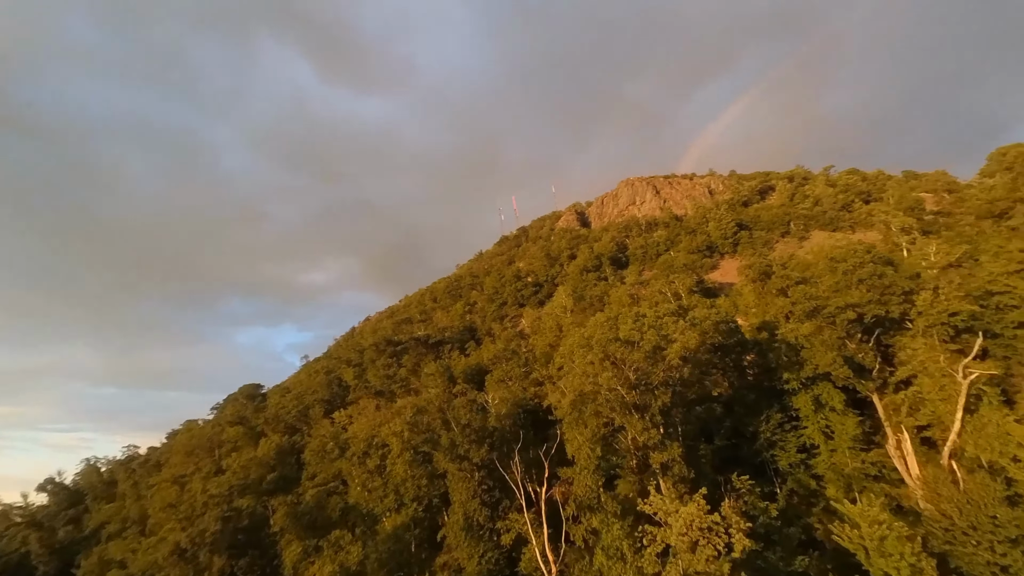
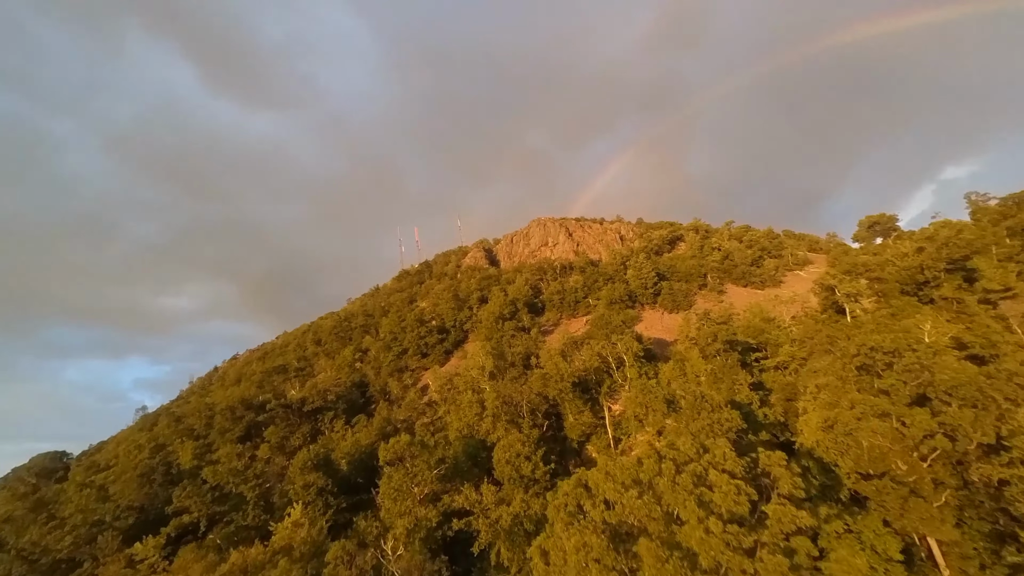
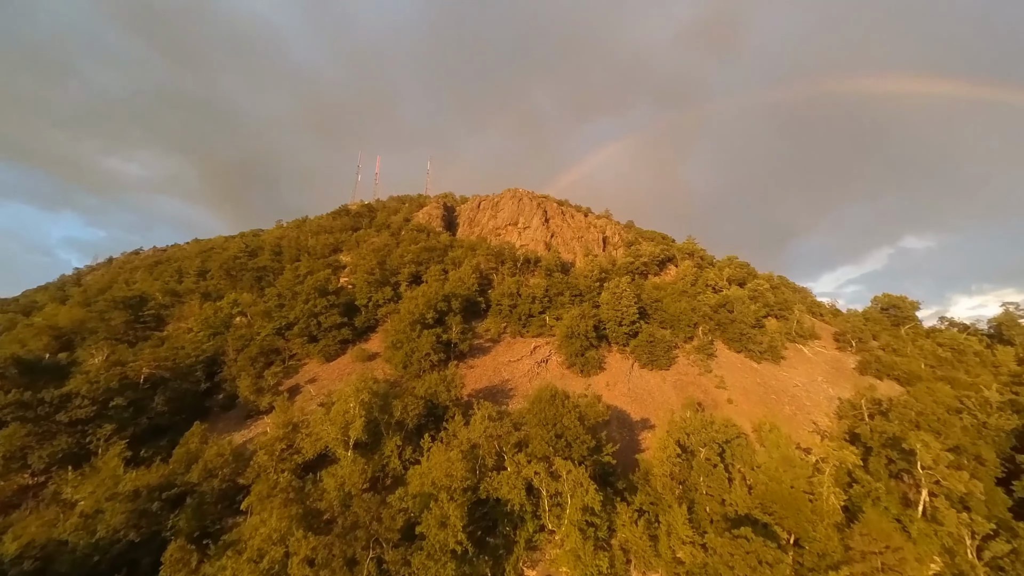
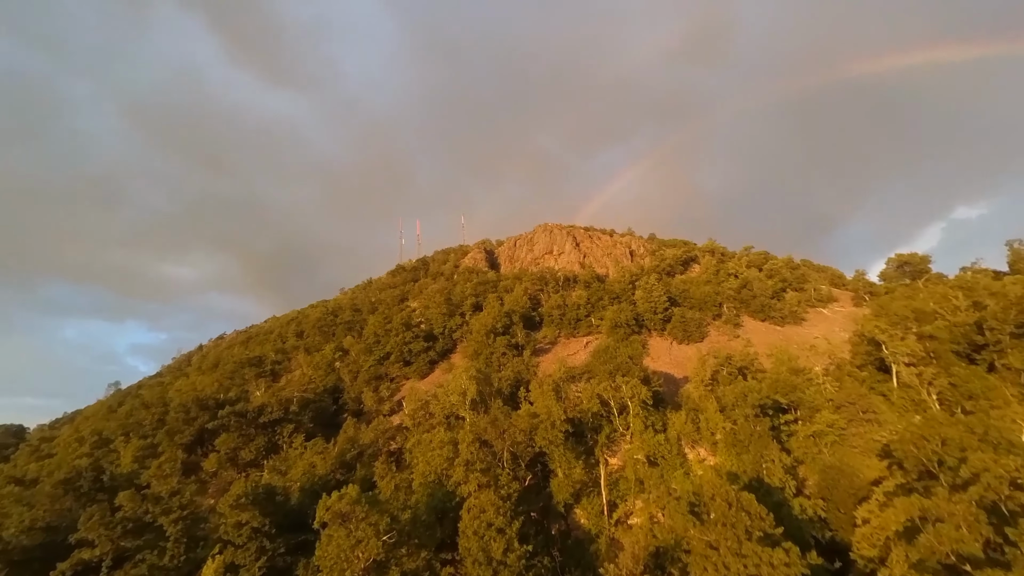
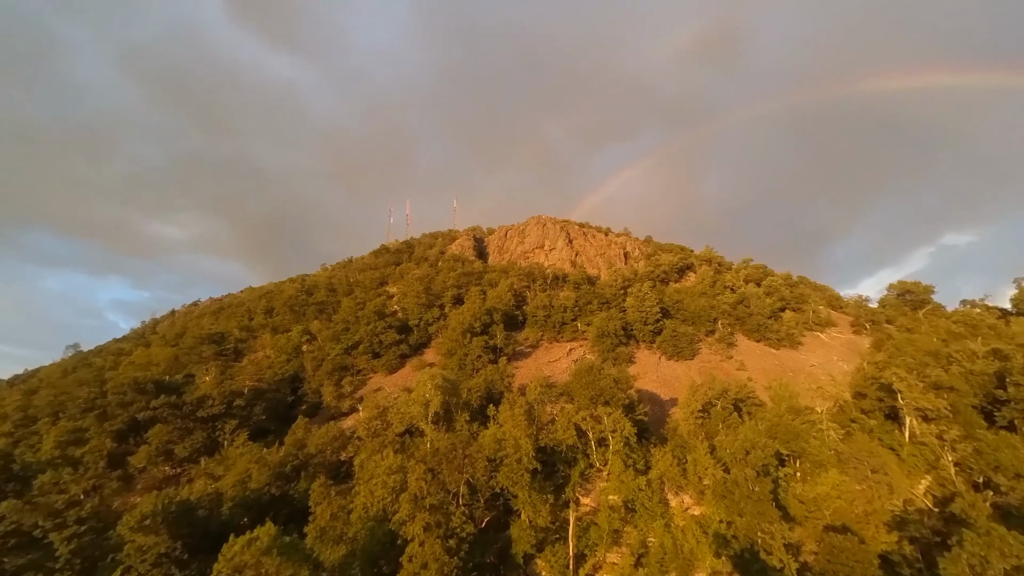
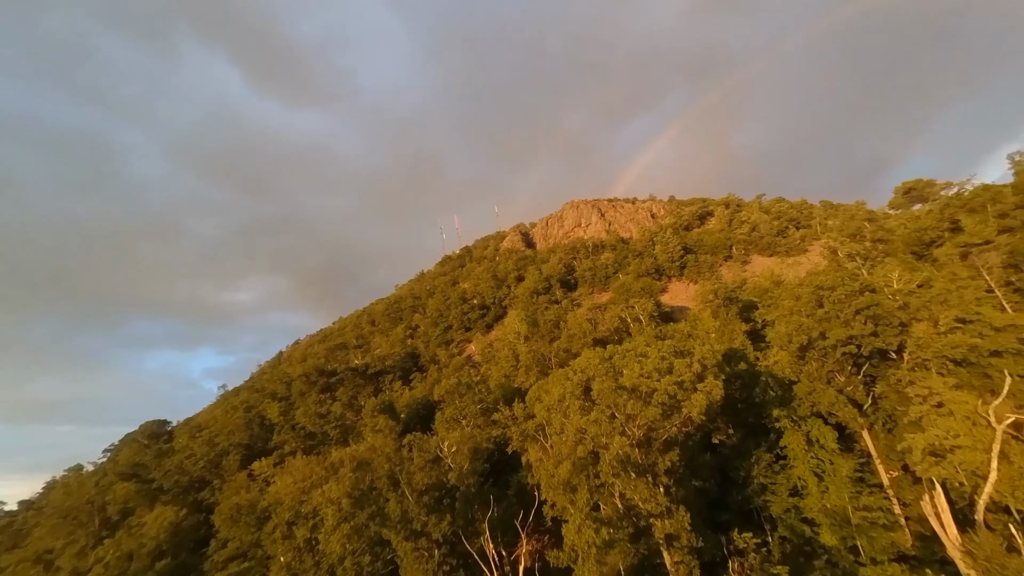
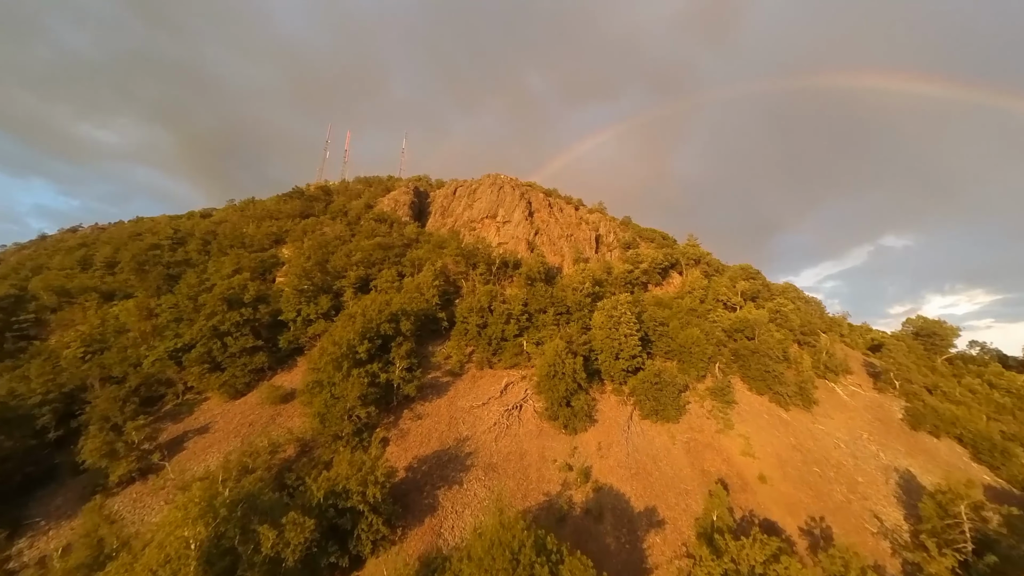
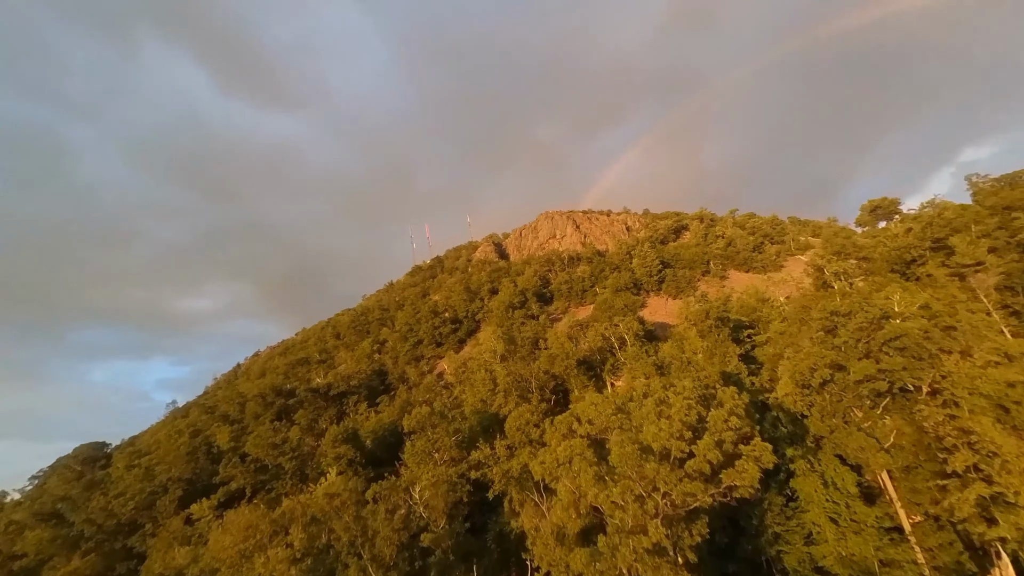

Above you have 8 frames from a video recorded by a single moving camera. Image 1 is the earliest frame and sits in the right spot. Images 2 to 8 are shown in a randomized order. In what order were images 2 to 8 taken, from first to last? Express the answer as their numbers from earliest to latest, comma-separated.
6, 8, 2, 4, 5, 3, 7
